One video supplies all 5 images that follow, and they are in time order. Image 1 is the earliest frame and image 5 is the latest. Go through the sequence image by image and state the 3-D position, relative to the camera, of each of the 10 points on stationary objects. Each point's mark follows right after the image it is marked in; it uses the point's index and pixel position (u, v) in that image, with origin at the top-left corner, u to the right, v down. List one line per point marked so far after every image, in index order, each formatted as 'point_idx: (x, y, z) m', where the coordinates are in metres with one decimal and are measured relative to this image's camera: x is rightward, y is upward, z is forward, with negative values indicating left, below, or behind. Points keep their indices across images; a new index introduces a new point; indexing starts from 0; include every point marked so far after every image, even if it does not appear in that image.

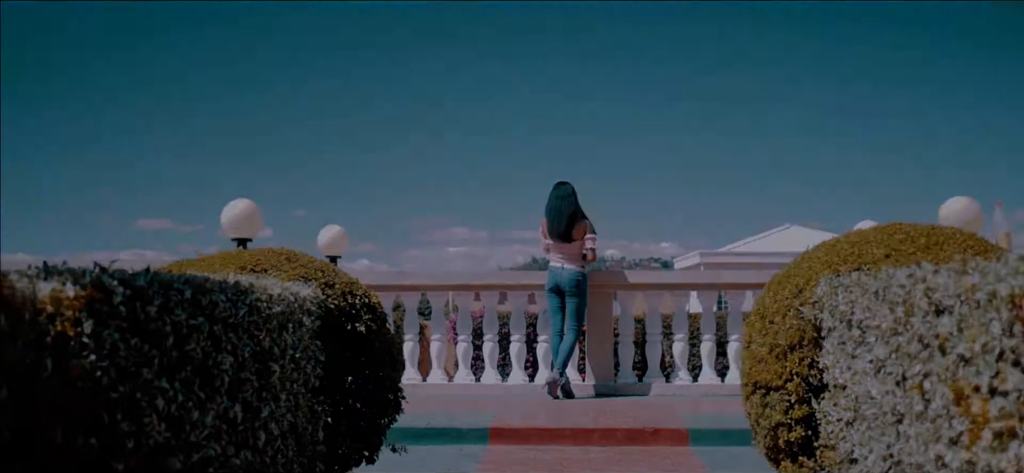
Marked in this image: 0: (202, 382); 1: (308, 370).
0: (-1.3, -0.6, +3.3) m
1: (-1.1, -0.7, +4.5) m
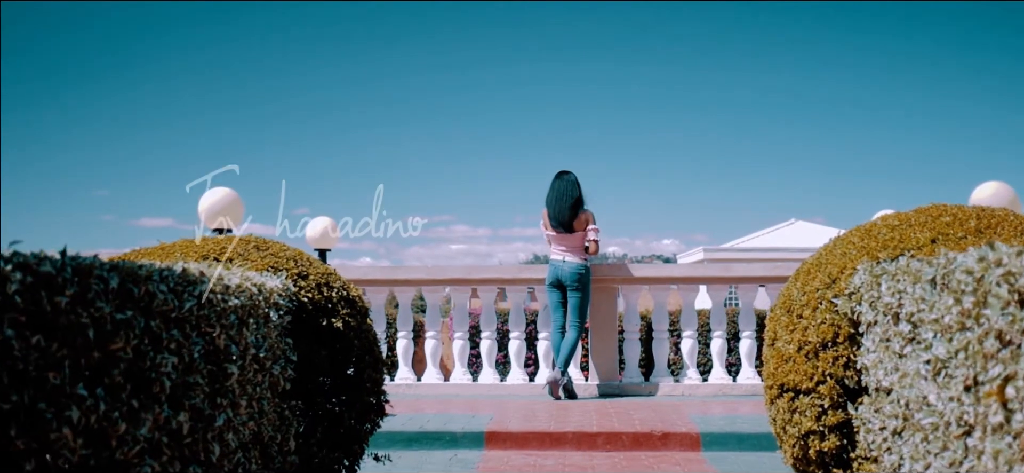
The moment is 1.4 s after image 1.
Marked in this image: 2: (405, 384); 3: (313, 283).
0: (-1.3, -0.5, +2.8) m
1: (-1.1, -0.6, +3.9) m
2: (-1.2, -1.6, +8.9) m
3: (-1.1, -0.3, +4.4) m
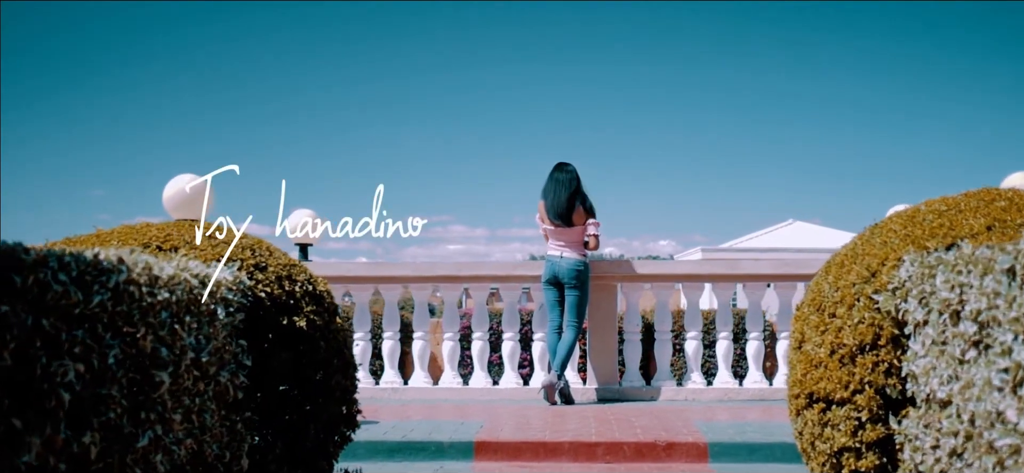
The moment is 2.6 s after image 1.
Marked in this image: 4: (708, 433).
0: (-1.3, -0.5, +2.2) m
1: (-1.2, -0.6, +3.4) m
2: (-1.2, -1.6, +8.4) m
3: (-1.1, -0.2, +3.8) m
4: (+1.5, -1.5, +6.3) m
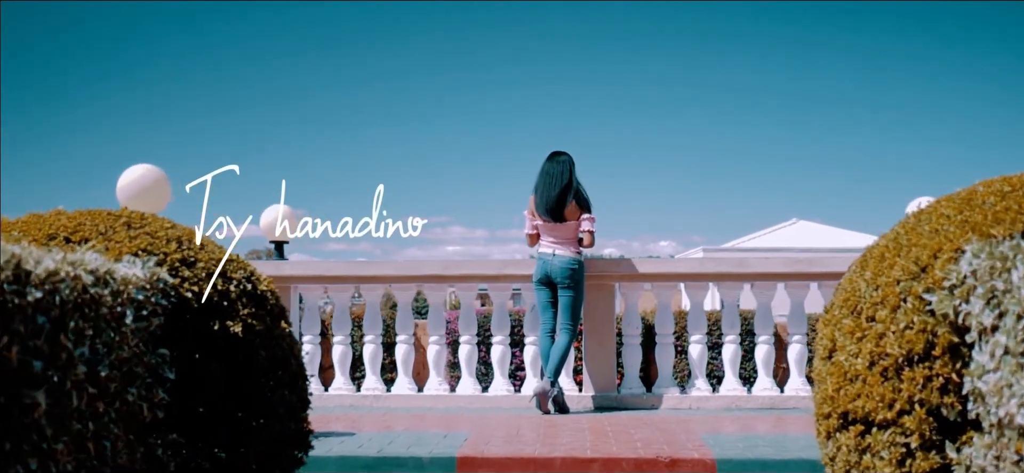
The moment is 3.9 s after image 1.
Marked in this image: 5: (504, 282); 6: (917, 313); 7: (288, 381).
0: (-1.4, -0.4, +1.6) m
1: (-1.3, -0.5, +2.8) m
2: (-1.3, -1.5, +7.8) m
3: (-1.2, -0.1, +3.2) m
4: (+1.4, -1.5, +5.7) m
5: (-0.1, -0.4, +7.7) m
6: (+1.4, -0.3, +2.8) m
7: (-0.9, -0.6, +3.4) m
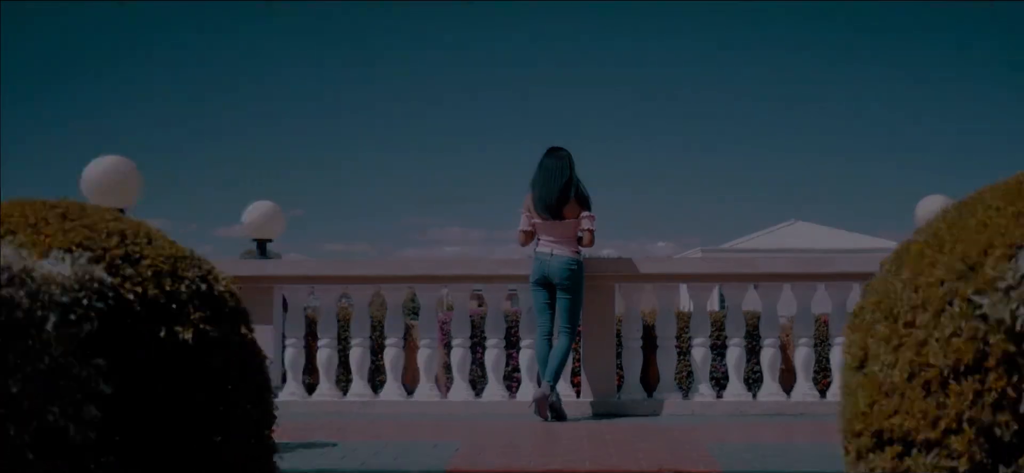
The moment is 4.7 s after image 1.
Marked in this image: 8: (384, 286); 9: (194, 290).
0: (-1.5, -0.4, +1.2) m
1: (-1.3, -0.5, +2.4) m
2: (-1.4, -1.5, +7.4) m
3: (-1.3, -0.1, +2.8) m
4: (+1.4, -1.4, +5.3) m
5: (-0.1, -0.4, +7.3) m
6: (+1.4, -0.2, +2.4) m
7: (-1.0, -0.6, +3.0) m
8: (-1.2, -0.4, +7.4) m
9: (-1.1, -0.2, +2.9) m
